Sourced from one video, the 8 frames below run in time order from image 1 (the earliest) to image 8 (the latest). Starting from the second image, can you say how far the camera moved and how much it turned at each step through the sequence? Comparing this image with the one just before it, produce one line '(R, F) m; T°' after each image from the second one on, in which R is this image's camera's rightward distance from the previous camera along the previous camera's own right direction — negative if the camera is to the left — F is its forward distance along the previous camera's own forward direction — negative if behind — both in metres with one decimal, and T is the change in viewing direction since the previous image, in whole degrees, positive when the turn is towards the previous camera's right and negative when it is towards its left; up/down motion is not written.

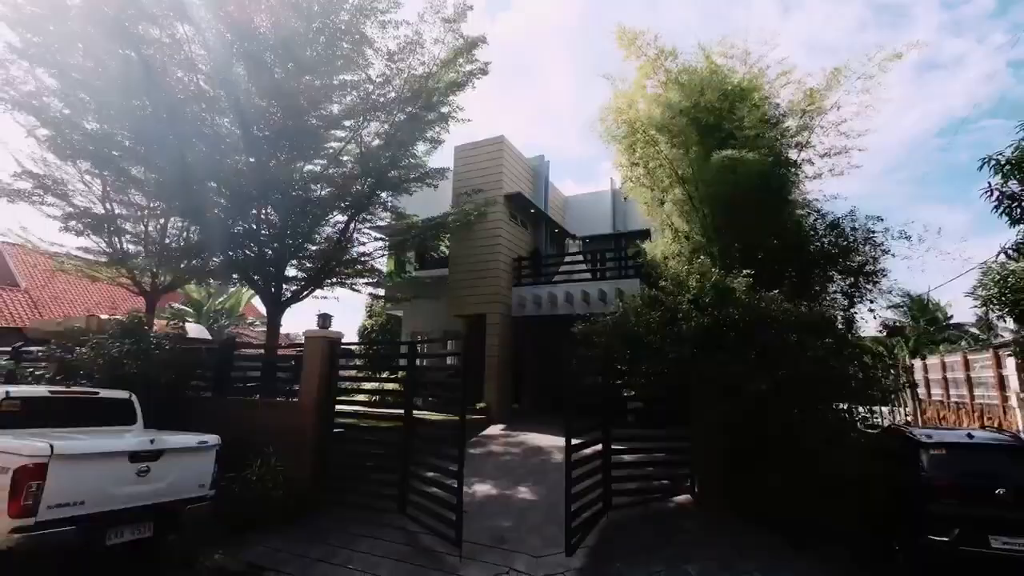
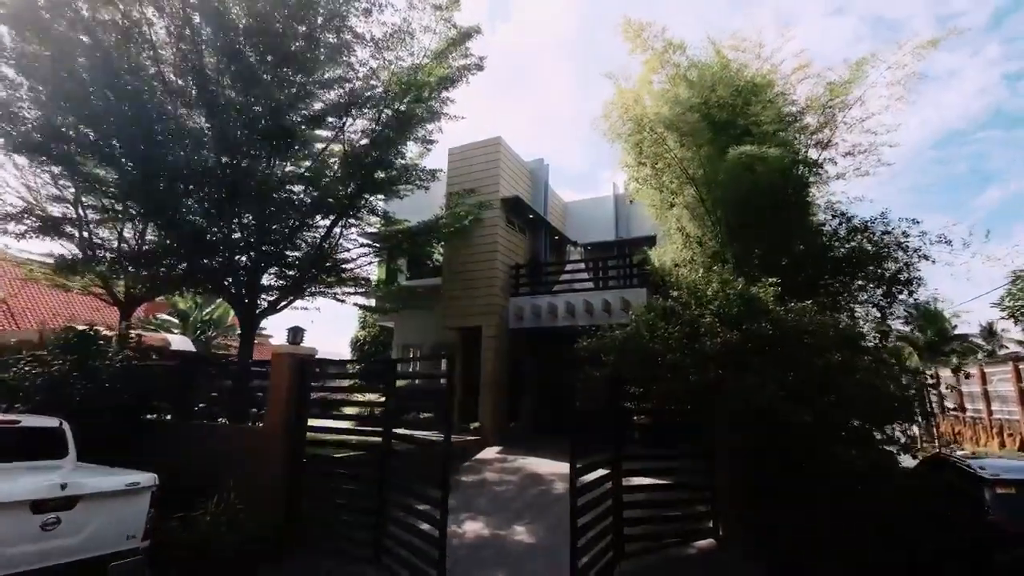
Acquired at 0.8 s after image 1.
(0.0, +0.6) m; 0°
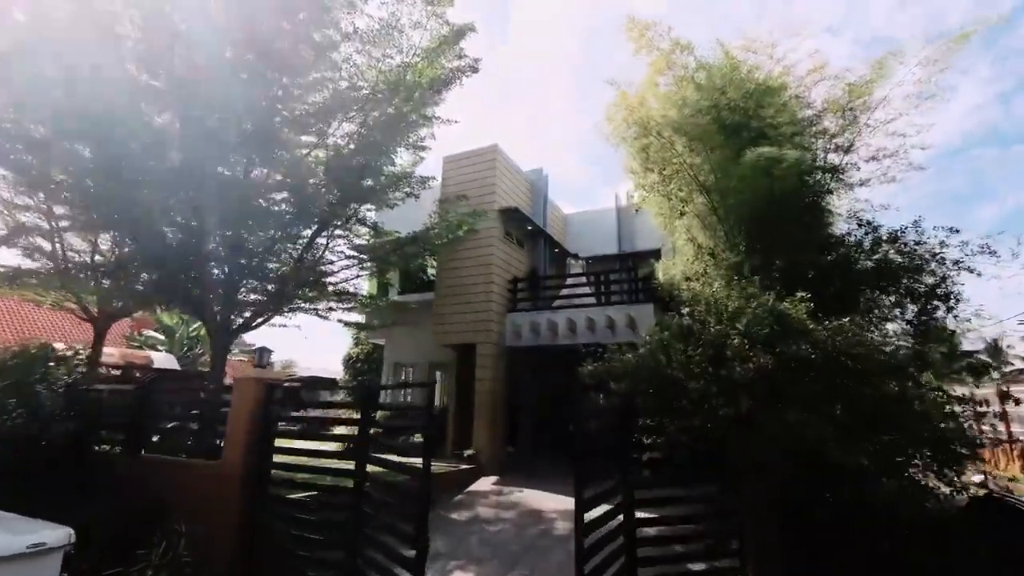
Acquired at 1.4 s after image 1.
(0.0, +0.5) m; 0°
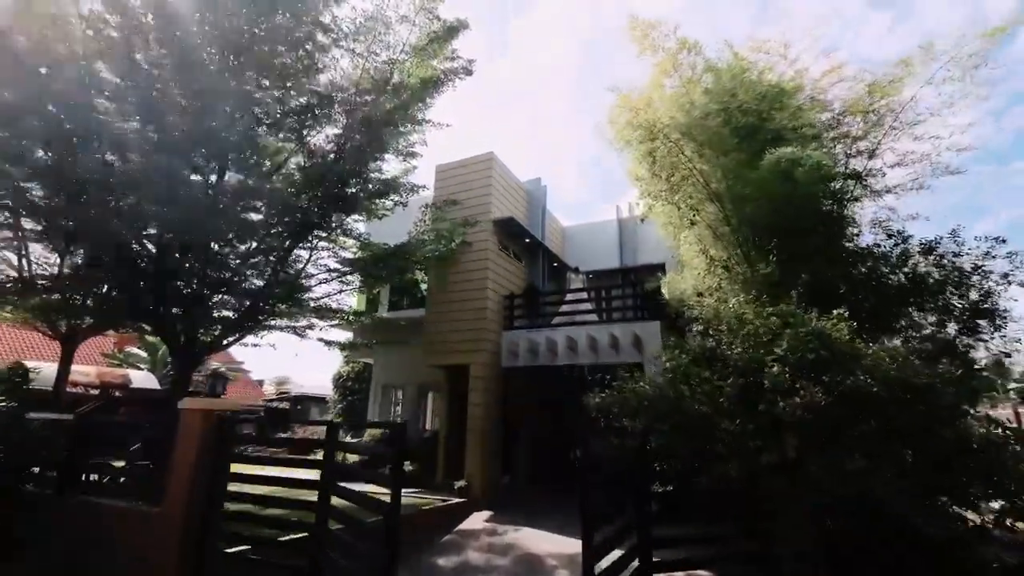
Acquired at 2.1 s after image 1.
(0.0, +0.5) m; 0°
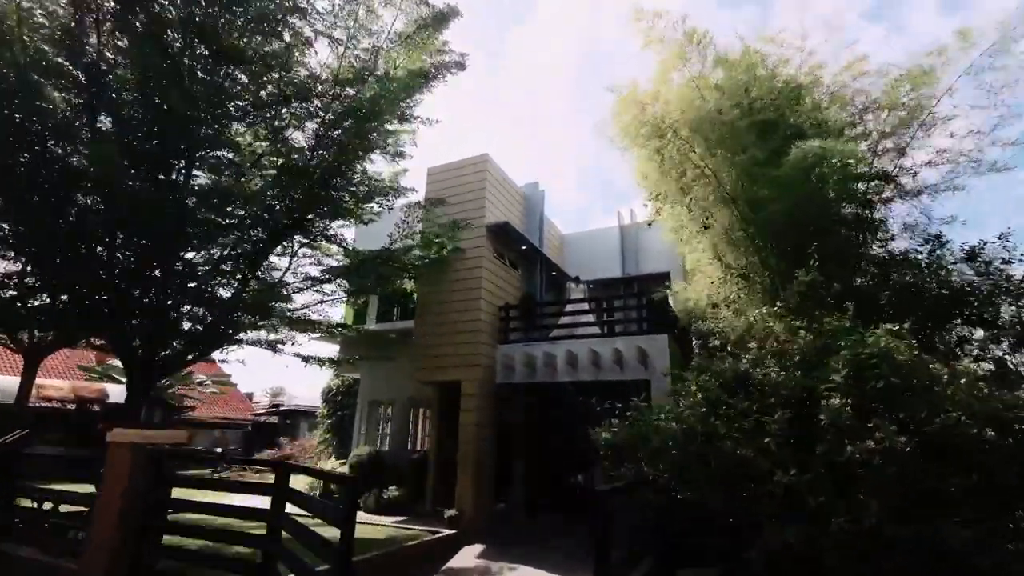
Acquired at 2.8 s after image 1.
(0.0, +0.5) m; 0°
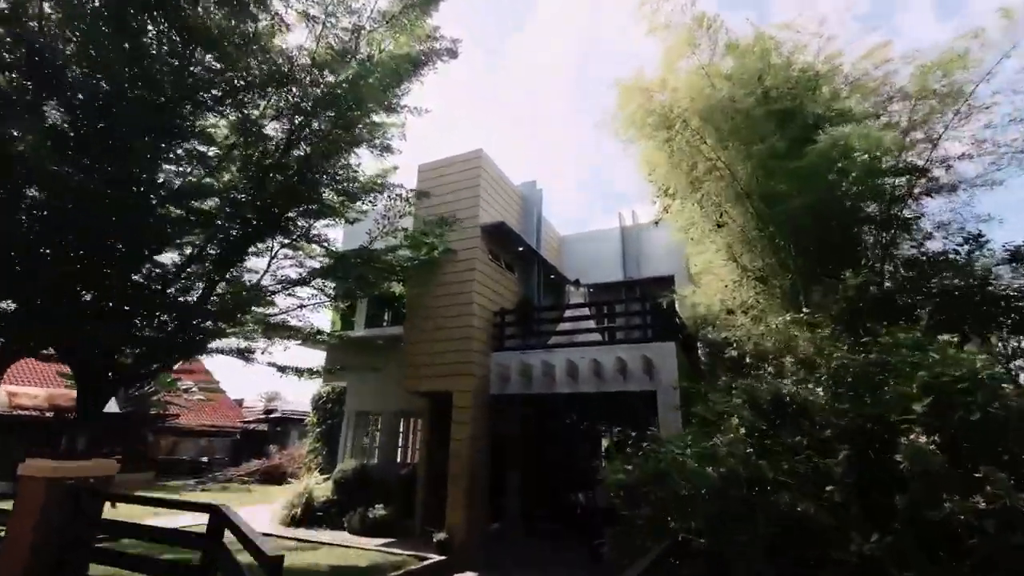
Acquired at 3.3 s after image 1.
(0.0, +0.4) m; 0°
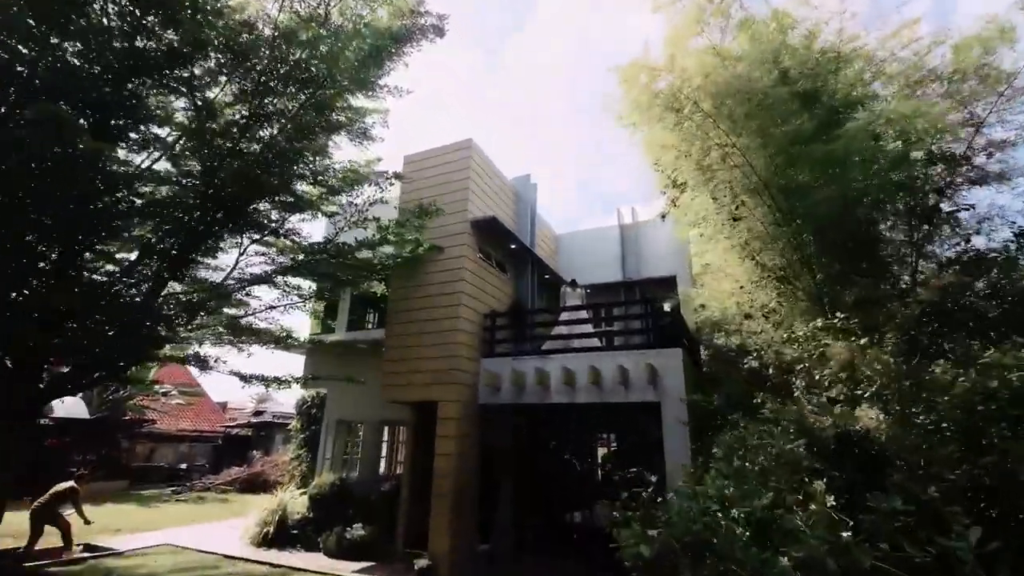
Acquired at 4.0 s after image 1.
(0.0, +0.5) m; +1°
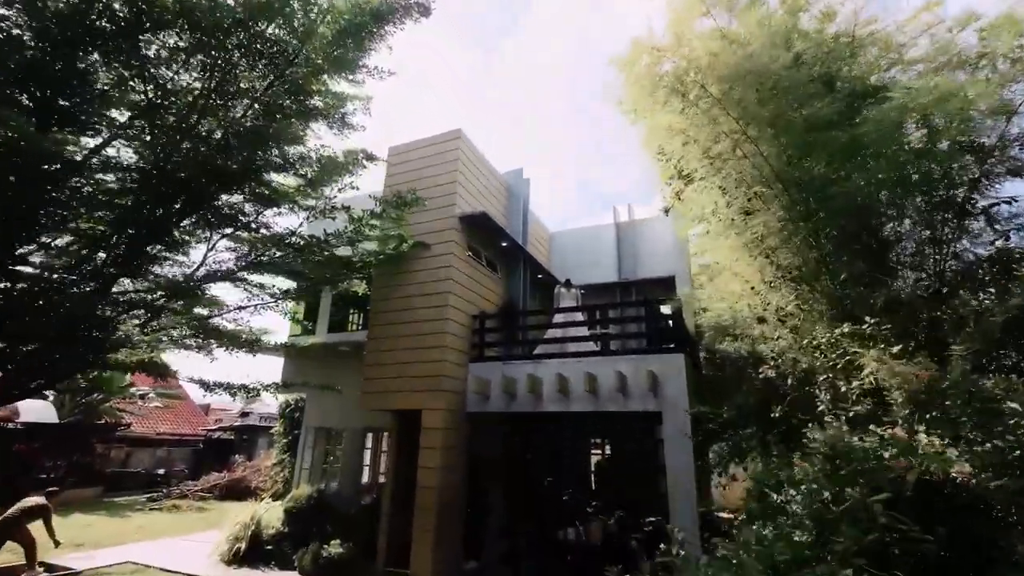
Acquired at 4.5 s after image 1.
(0.0, +0.4) m; +1°
